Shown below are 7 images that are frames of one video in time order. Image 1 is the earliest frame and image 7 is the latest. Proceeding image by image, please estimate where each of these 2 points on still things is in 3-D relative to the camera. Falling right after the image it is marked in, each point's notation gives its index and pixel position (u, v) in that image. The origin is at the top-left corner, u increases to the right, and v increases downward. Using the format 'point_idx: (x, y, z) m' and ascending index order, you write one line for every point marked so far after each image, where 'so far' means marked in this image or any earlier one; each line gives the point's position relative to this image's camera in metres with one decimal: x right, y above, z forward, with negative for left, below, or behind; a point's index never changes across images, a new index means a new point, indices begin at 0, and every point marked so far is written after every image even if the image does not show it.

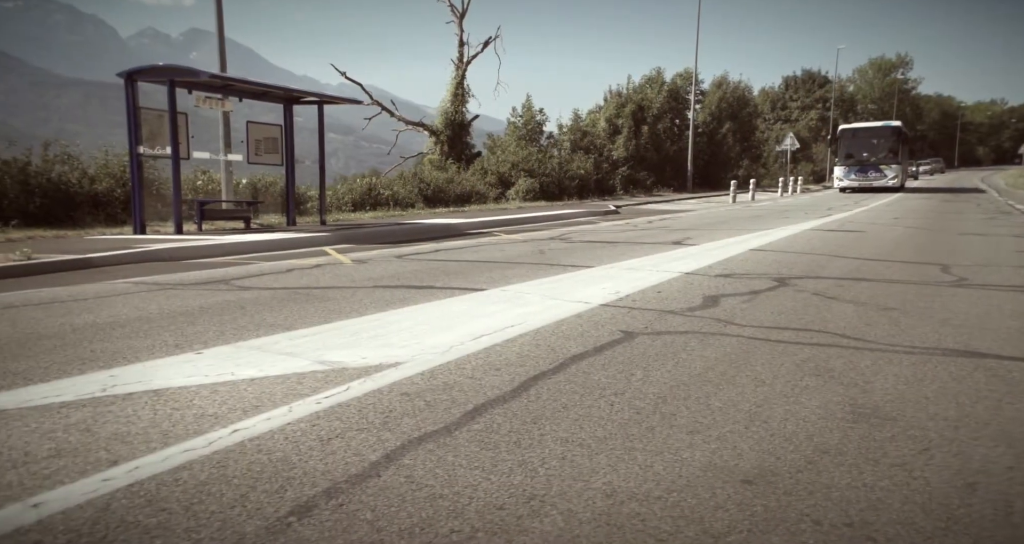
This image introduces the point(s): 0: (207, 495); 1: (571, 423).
0: (-1.0, -0.7, +2.9) m
1: (+0.3, -0.8, +4.6) m
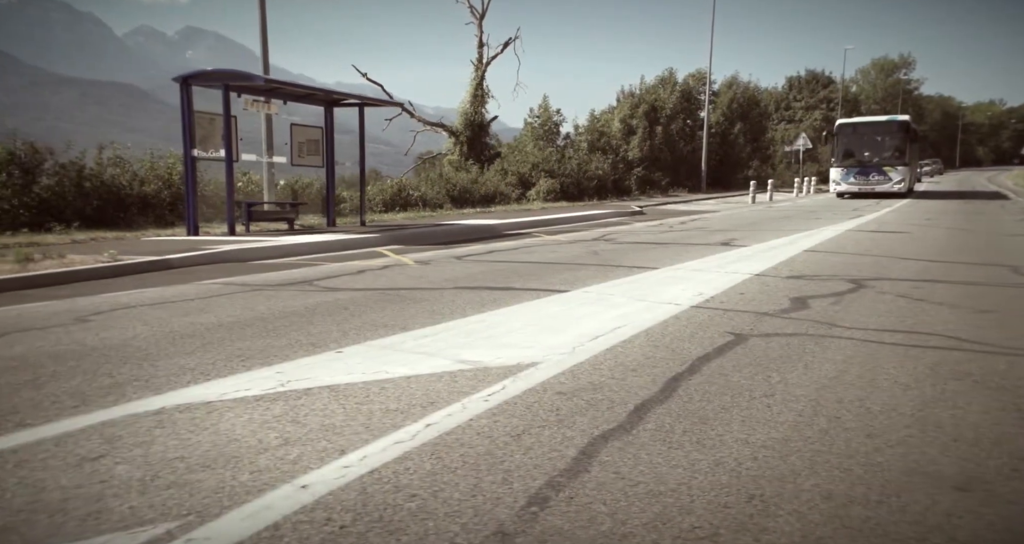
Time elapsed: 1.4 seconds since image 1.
0: (-0.2, -0.8, +3.1) m
1: (+1.2, -0.8, +4.7) m
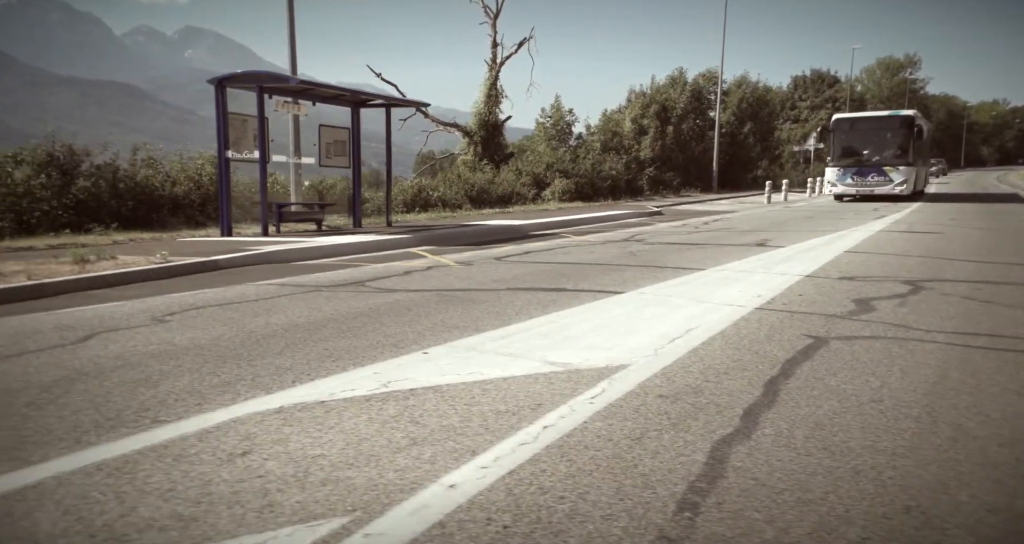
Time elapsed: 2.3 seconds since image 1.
0: (+0.3, -0.8, +3.1) m
1: (+1.8, -0.8, +4.5) m
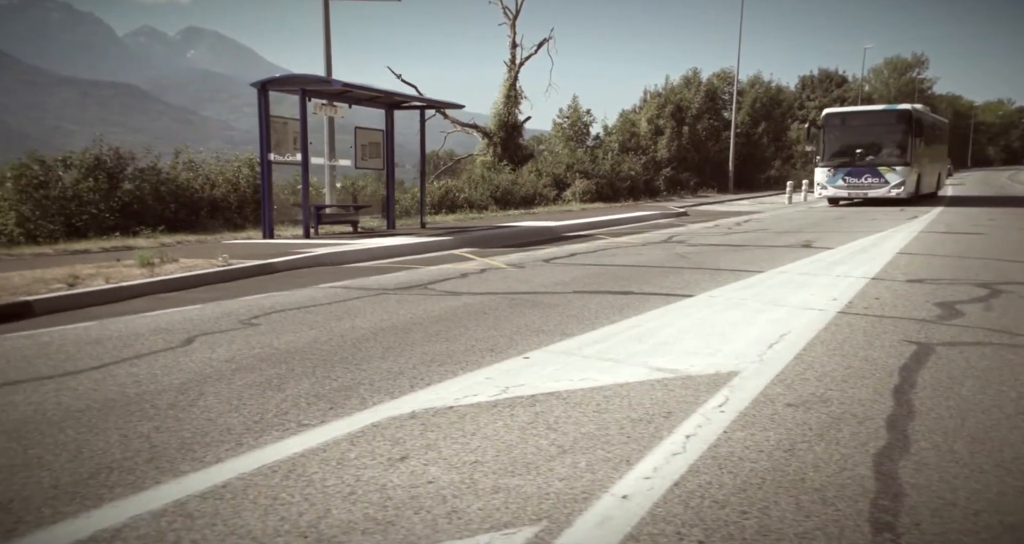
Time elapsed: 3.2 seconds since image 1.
0: (+0.8, -0.8, +2.9) m
1: (+2.5, -0.8, +4.2) m
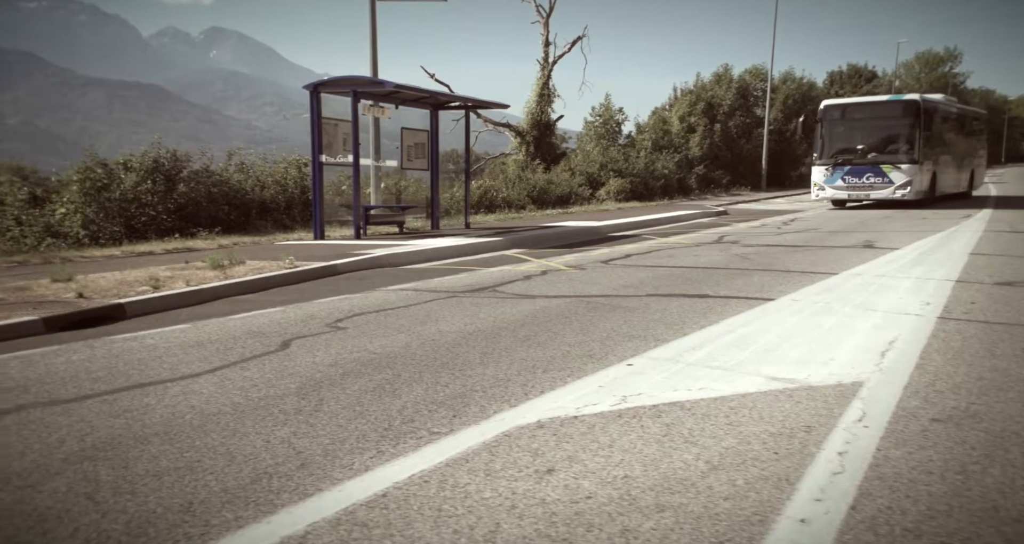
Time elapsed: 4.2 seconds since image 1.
0: (+1.4, -0.8, +2.7) m
1: (+3.2, -0.9, +3.8) m
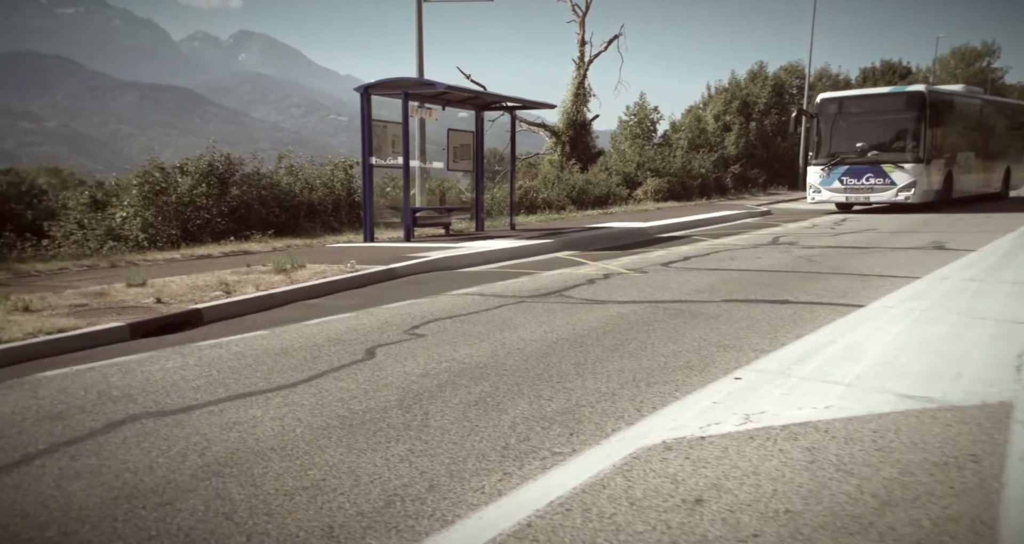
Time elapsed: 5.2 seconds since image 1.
0: (+1.9, -0.9, +2.4) m
1: (+3.8, -0.9, +3.3) m
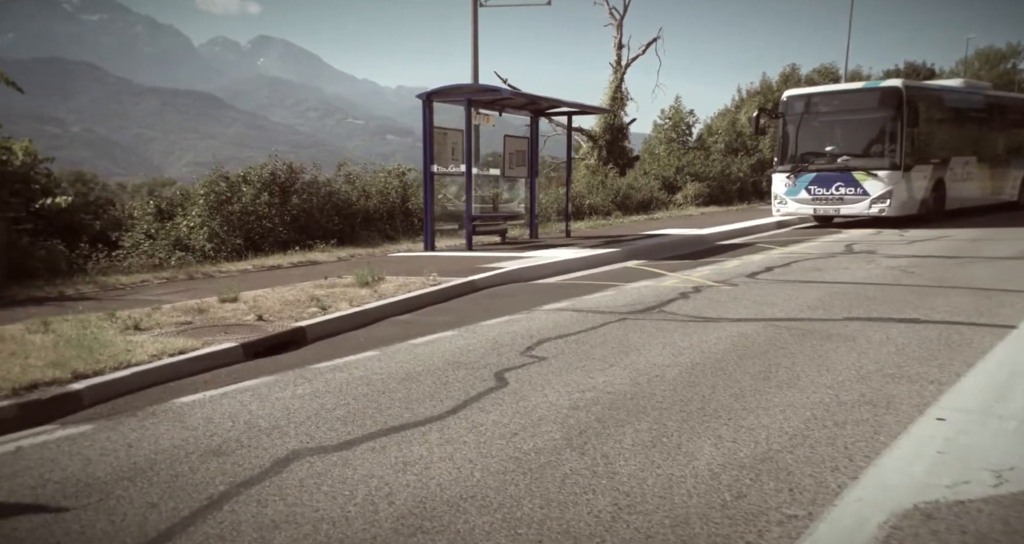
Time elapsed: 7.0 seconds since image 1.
0: (+2.8, -1.0, +1.7) m
1: (+4.8, -1.1, +2.3) m
